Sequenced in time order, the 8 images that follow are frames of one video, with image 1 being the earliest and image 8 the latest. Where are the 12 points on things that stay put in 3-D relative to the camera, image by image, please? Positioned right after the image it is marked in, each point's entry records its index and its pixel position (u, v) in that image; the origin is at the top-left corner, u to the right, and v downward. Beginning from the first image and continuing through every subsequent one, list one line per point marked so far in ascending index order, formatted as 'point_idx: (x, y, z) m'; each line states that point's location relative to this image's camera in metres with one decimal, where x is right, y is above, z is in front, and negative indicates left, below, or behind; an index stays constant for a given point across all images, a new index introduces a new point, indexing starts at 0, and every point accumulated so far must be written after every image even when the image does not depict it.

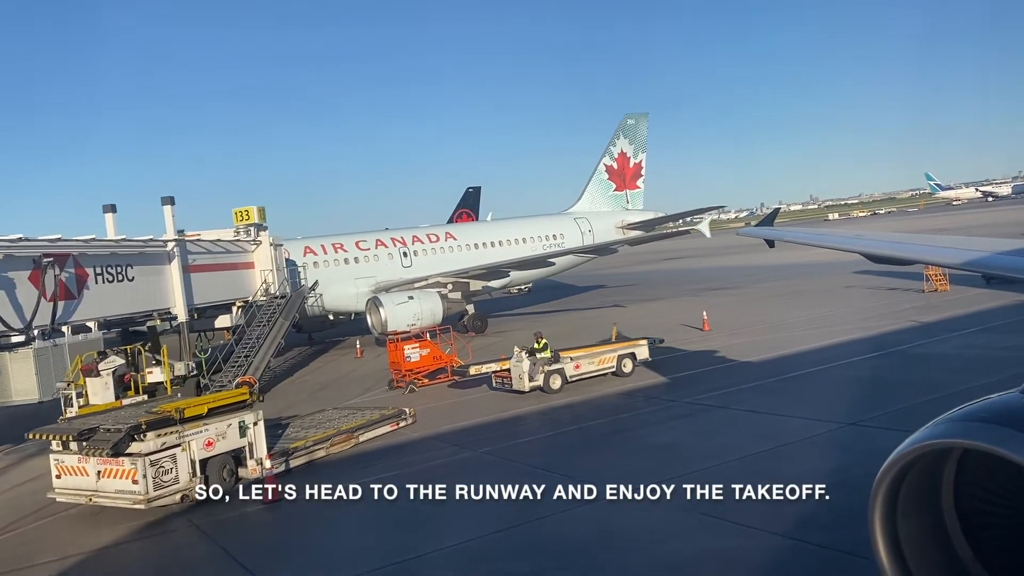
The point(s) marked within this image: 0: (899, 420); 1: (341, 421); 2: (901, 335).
0: (+5.5, -1.9, +11.1) m
1: (-3.1, -2.4, +13.7) m
2: (+9.5, -1.1, +18.8) m
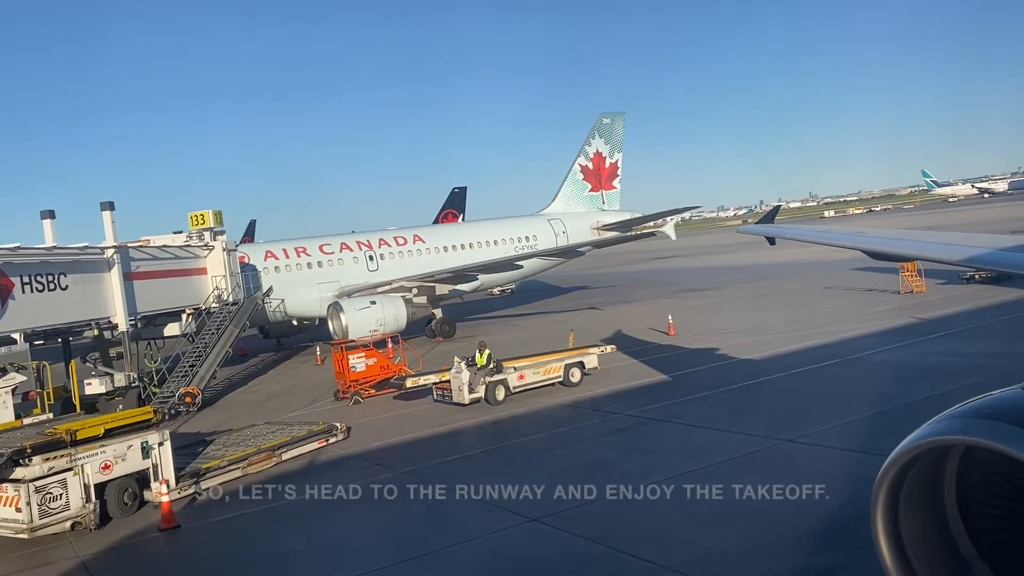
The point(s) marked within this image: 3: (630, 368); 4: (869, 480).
0: (+4.4, -2.0, +10.5) m
1: (-4.2, -2.5, +13.1) m
2: (+8.4, -1.2, +18.2) m
3: (+2.6, -1.9, +17.7) m
4: (+4.2, -2.3, +9.2) m
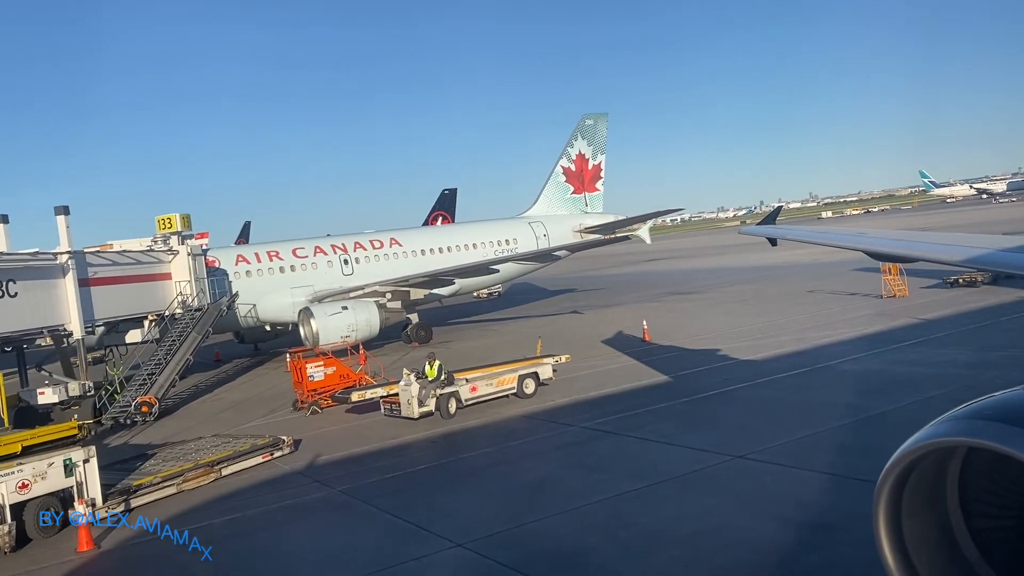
0: (+3.6, -2.2, +10.0) m
1: (-5.0, -2.7, +12.6) m
2: (+7.6, -1.4, +17.8) m
3: (+1.8, -2.0, +17.3) m
4: (+3.4, -2.4, +8.8) m
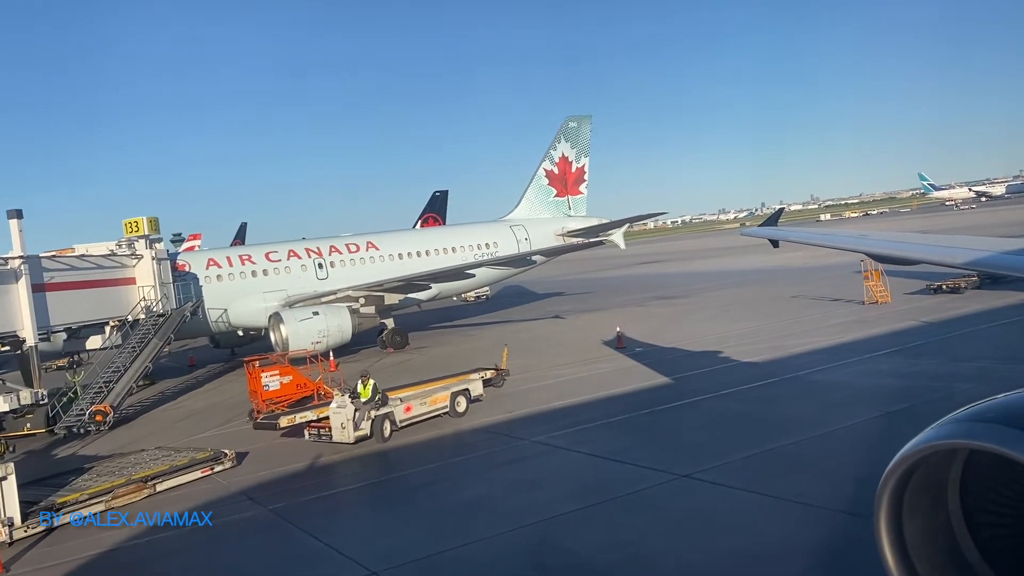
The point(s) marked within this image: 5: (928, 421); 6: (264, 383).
0: (+2.8, -2.3, +9.6) m
1: (-5.8, -2.8, +12.2) m
2: (+6.7, -1.5, +17.3) m
3: (+1.0, -2.2, +16.8) m
4: (+2.6, -2.5, +8.3) m
5: (+5.9, -1.9, +11.0) m
6: (-5.2, -2.0, +15.9) m
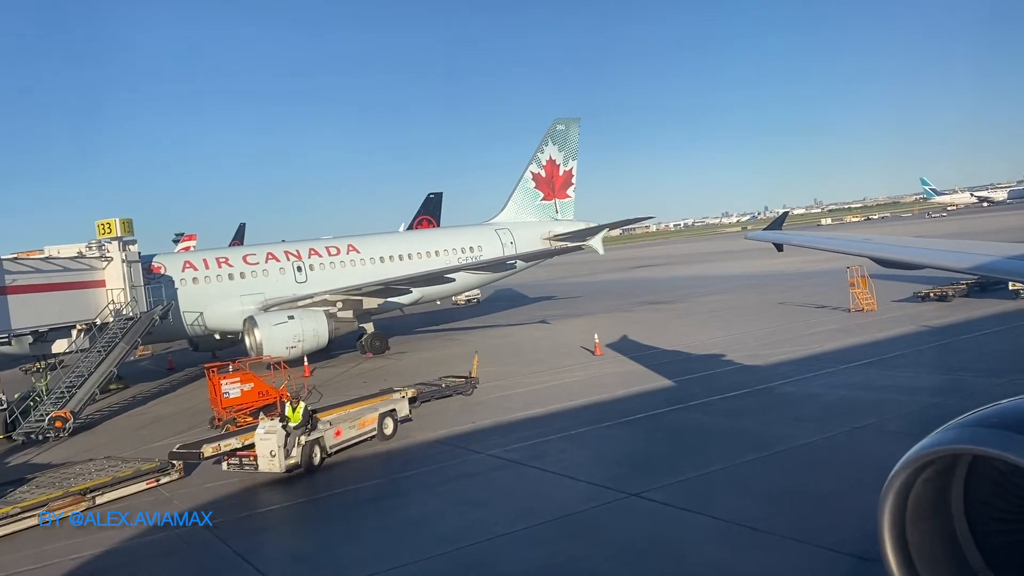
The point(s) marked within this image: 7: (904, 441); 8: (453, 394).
0: (+2.1, -2.4, +9.2) m
1: (-6.5, -2.9, +11.8) m
2: (+6.1, -1.7, +16.9) m
3: (+0.3, -2.3, +16.4) m
4: (+1.9, -2.7, +7.9) m
5: (+5.2, -2.1, +10.6) m
6: (-5.8, -2.1, +15.5) m
7: (+5.2, -2.1, +10.4) m
8: (-1.3, -2.3, +16.7) m
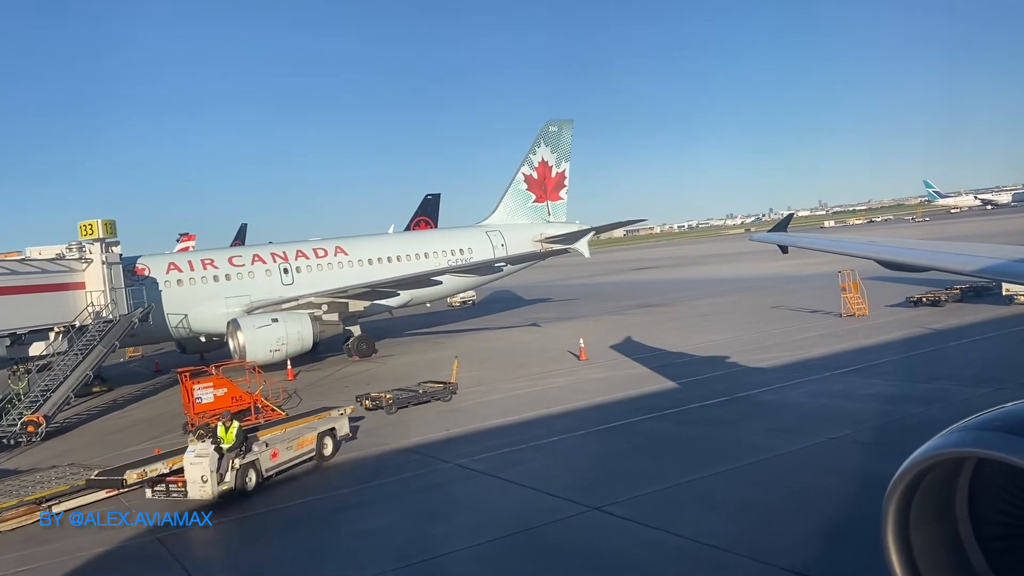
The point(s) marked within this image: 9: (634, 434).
0: (+1.6, -2.5, +8.9) m
1: (-7.0, -3.0, +11.5) m
2: (+5.6, -1.8, +16.6) m
3: (-0.2, -2.4, +16.1) m
4: (+1.4, -2.7, +7.6) m
5: (+4.7, -2.2, +10.3) m
6: (-6.3, -2.1, +15.3) m
7: (+4.8, -2.2, +10.1) m
8: (-1.8, -2.4, +16.4) m
9: (+2.0, -2.3, +12.3) m
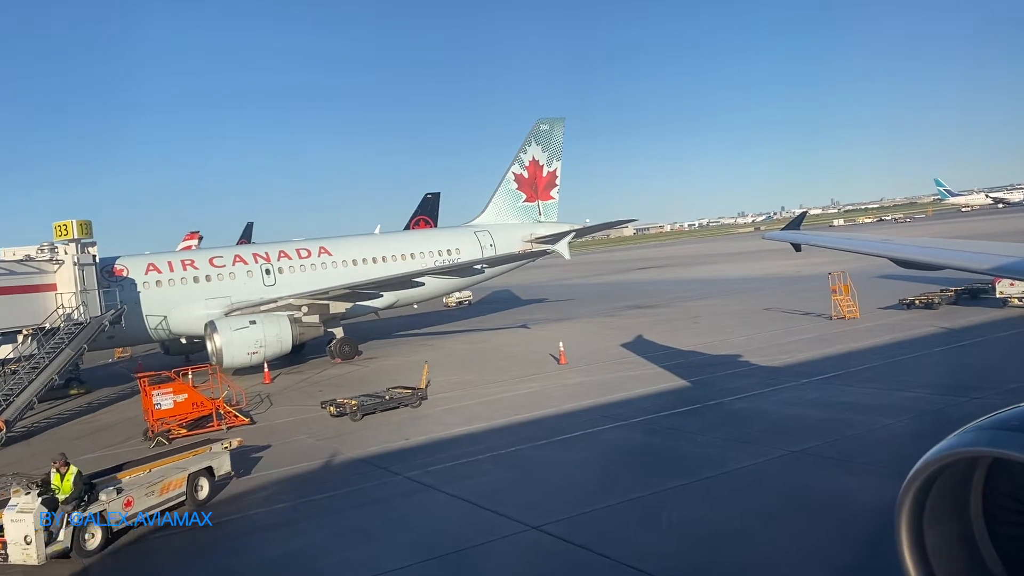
0: (+0.9, -2.6, +8.4) m
1: (-7.7, -3.0, +11.2) m
2: (+5.0, -1.9, +16.1) m
3: (-0.8, -2.5, +15.7) m
4: (+0.7, -2.8, +7.2) m
5: (+4.0, -2.3, +9.7) m
6: (-6.9, -2.2, +14.9) m
7: (+4.1, -2.3, +9.6) m
8: (-2.4, -2.5, +16.0) m
9: (+1.3, -2.4, +11.8) m
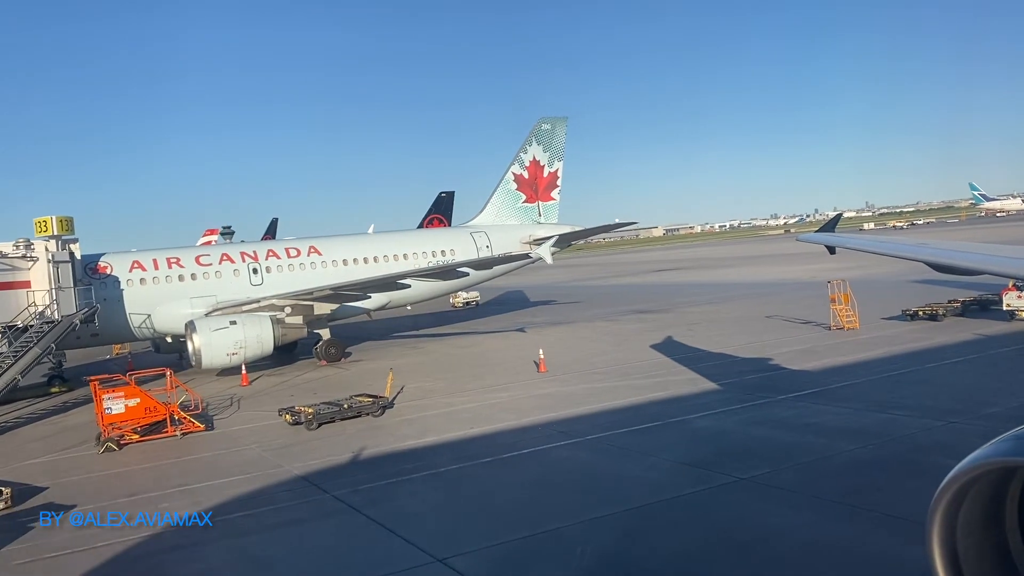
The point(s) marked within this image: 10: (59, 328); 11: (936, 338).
0: (-0.1, -2.8, +7.7) m
1: (-8.5, -3.0, +10.8) m
2: (+4.3, -2.1, +15.3) m
3: (-1.5, -2.6, +15.0) m
4: (-0.3, -3.0, +6.5) m
5: (+3.1, -2.5, +9.0) m
6: (-7.7, -2.2, +14.5) m
7: (+3.1, -2.5, +8.8) m
8: (-3.1, -2.5, +15.4) m
9: (+0.5, -2.5, +11.1) m
10: (-11.4, -1.0, +19.5) m
11: (+10.9, -1.3, +19.8) m
